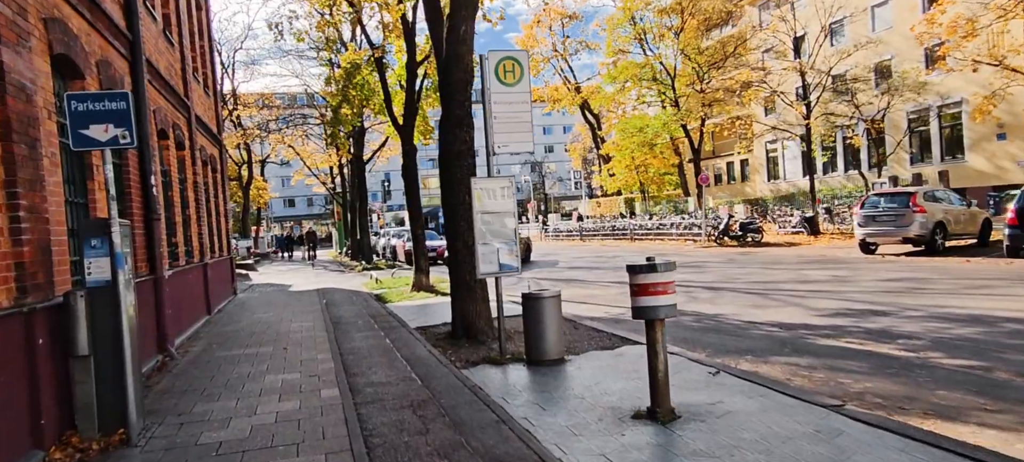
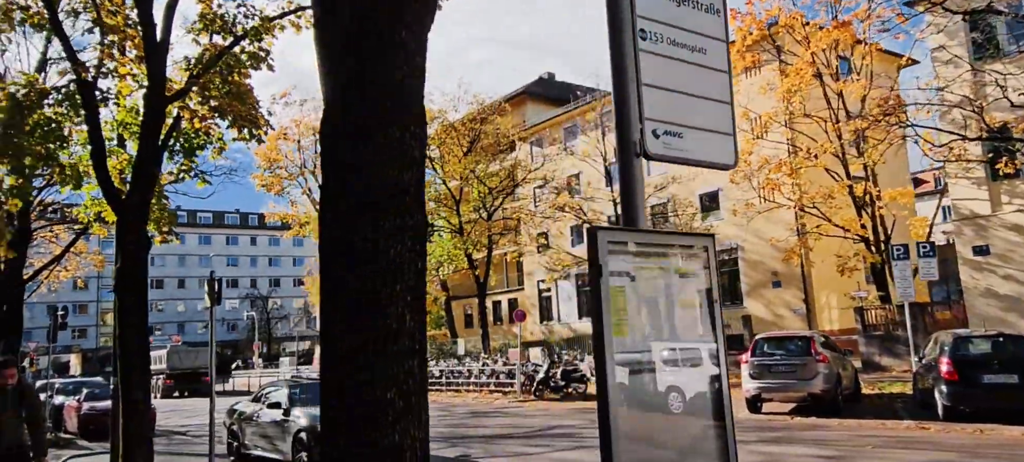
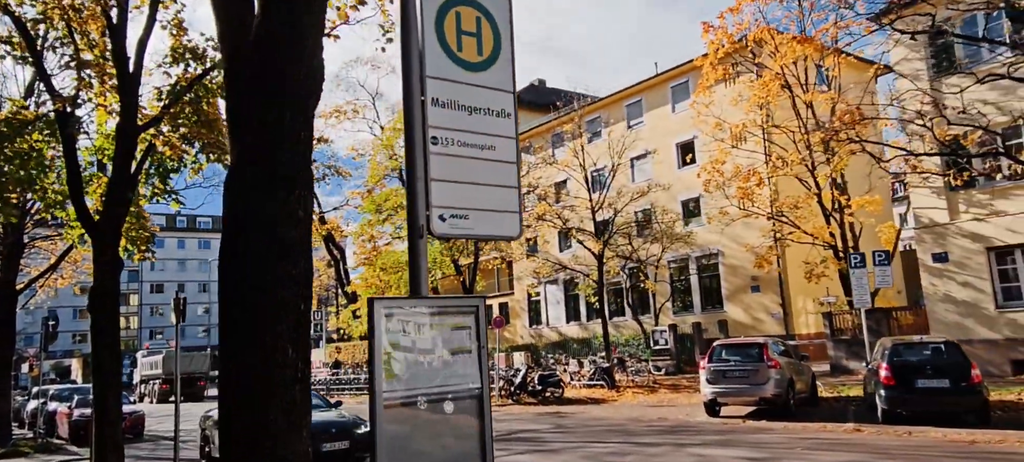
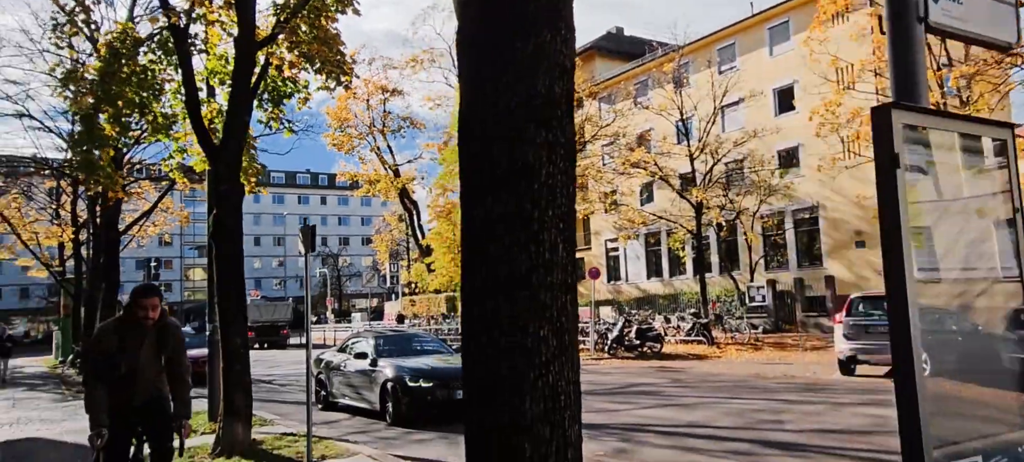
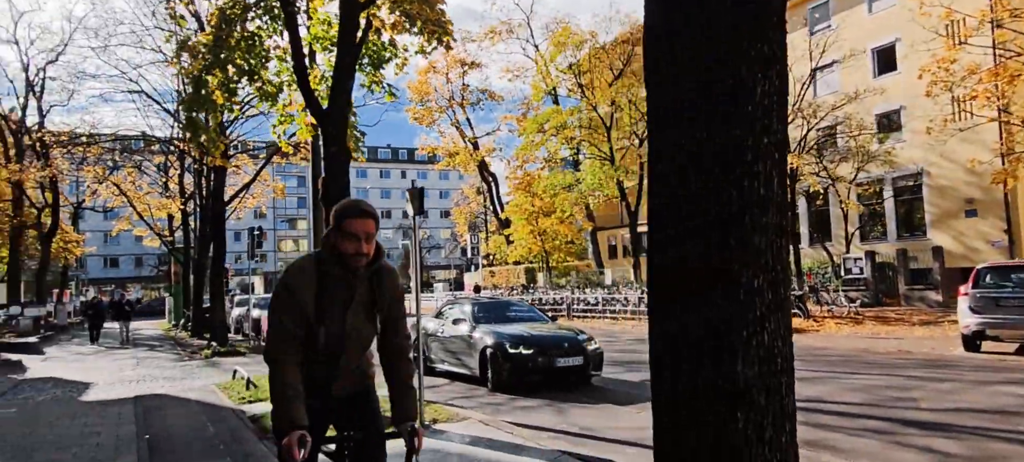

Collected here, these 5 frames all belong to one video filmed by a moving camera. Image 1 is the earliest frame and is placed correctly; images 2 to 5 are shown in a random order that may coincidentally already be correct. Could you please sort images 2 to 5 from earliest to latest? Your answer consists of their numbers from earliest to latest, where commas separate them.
3, 2, 4, 5
